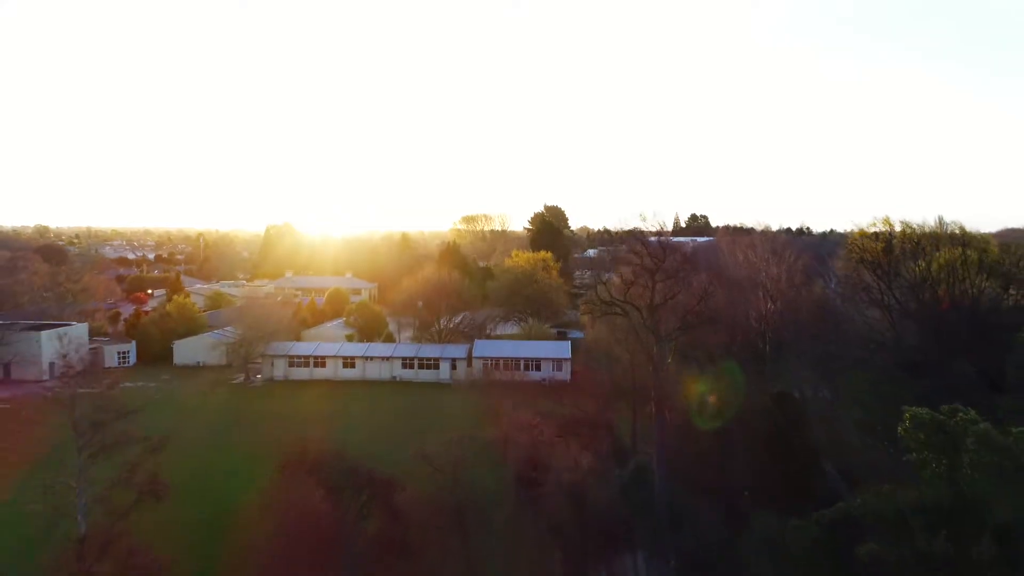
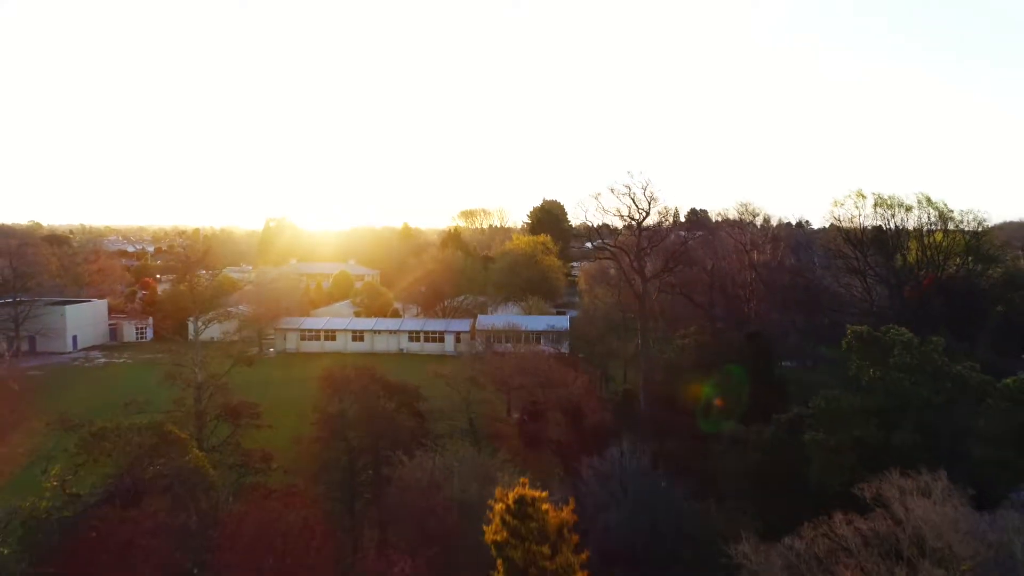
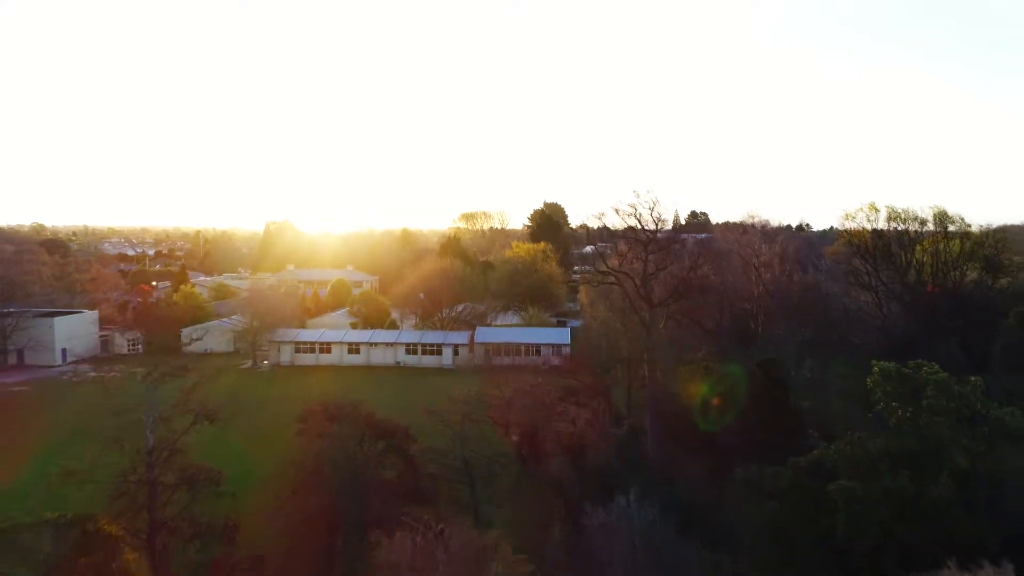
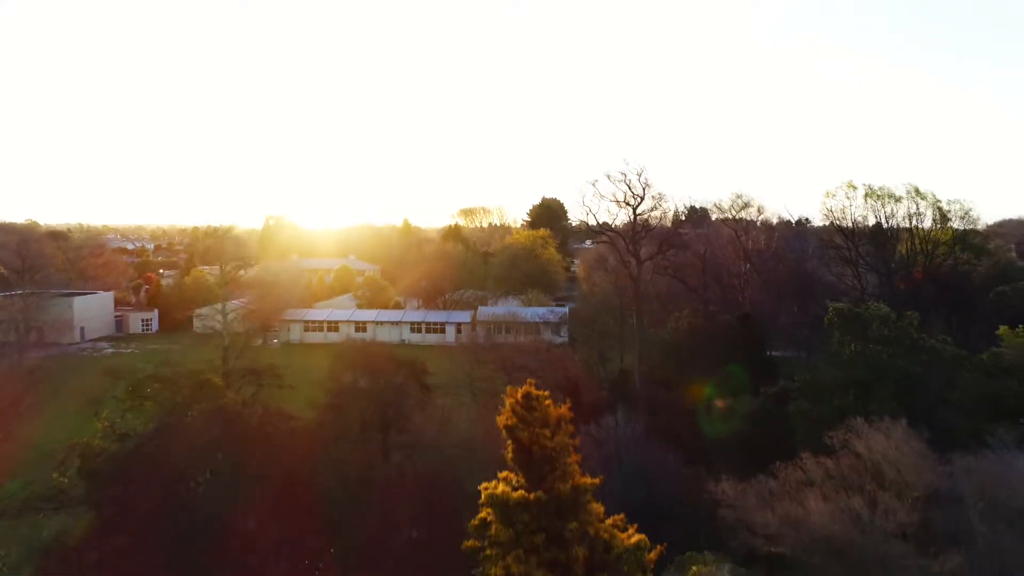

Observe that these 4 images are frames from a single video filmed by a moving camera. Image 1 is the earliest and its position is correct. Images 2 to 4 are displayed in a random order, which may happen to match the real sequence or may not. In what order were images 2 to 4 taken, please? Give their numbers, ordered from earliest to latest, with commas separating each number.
3, 2, 4
